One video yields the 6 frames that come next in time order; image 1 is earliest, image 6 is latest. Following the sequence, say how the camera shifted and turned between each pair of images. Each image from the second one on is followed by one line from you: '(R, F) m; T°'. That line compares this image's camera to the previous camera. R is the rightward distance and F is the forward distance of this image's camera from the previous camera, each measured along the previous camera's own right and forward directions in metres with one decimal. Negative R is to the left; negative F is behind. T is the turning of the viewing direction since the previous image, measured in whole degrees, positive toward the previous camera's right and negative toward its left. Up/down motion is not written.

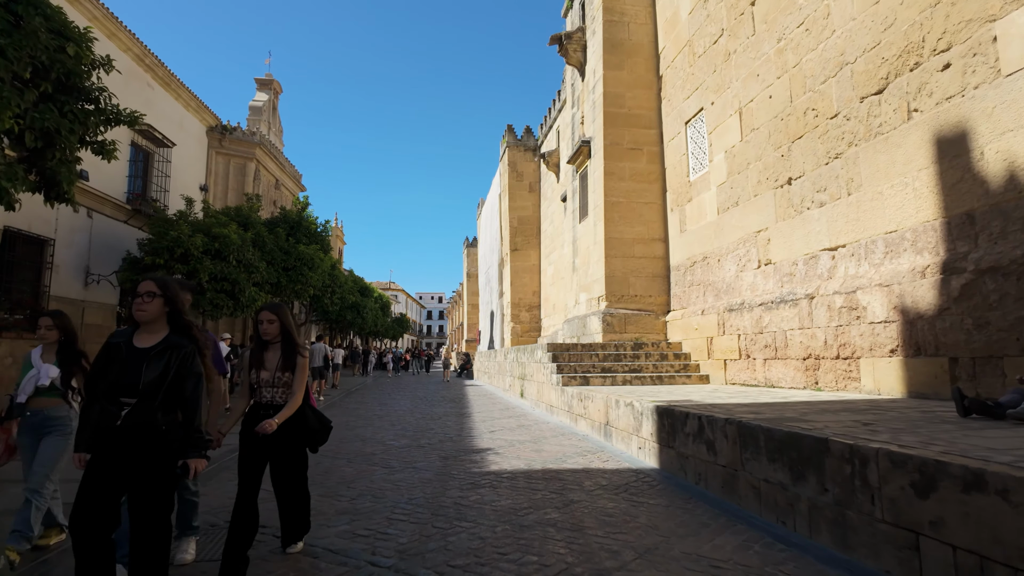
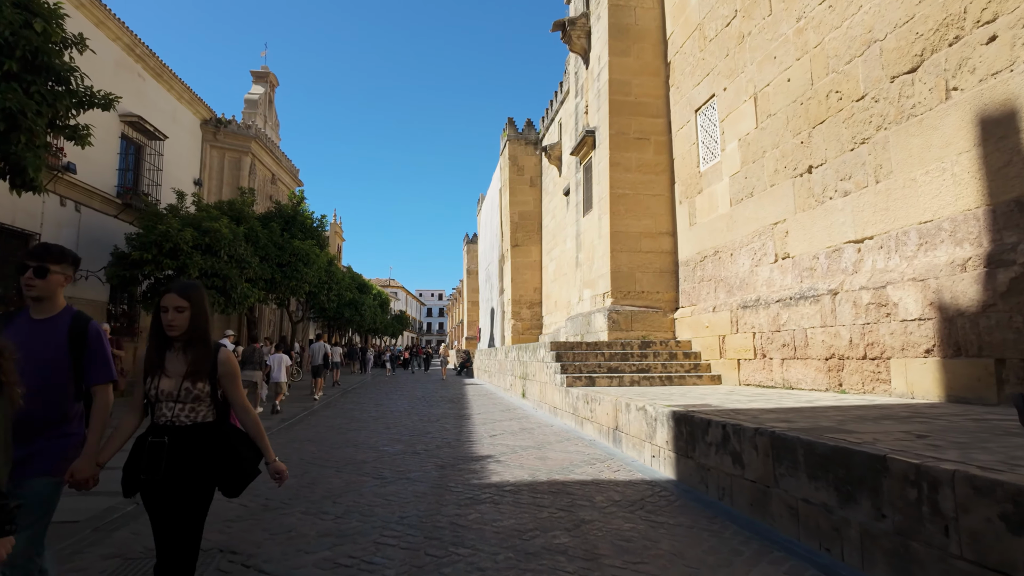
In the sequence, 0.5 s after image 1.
(0.0, +0.4) m; 0°
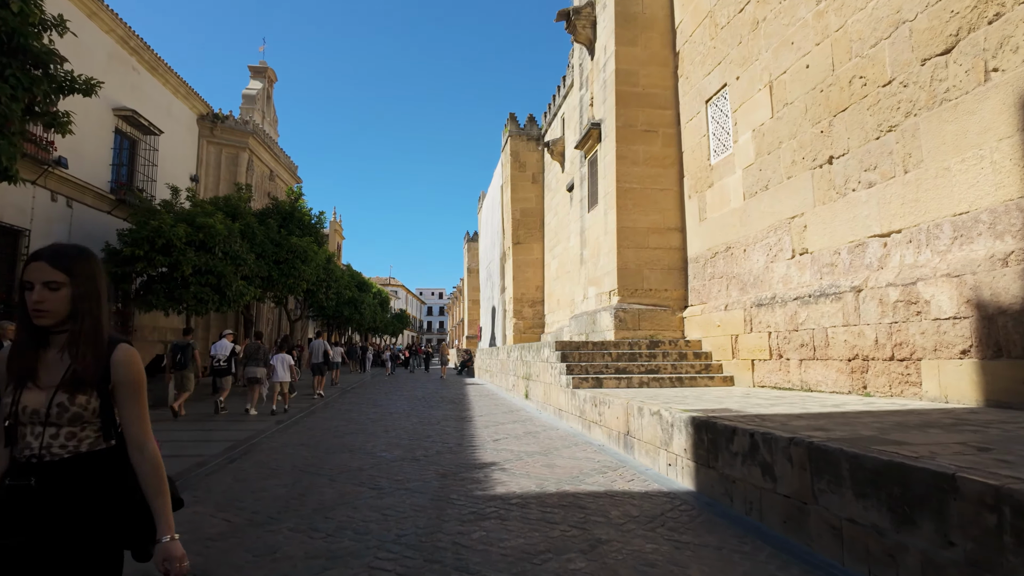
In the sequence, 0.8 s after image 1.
(0.0, +0.3) m; 0°
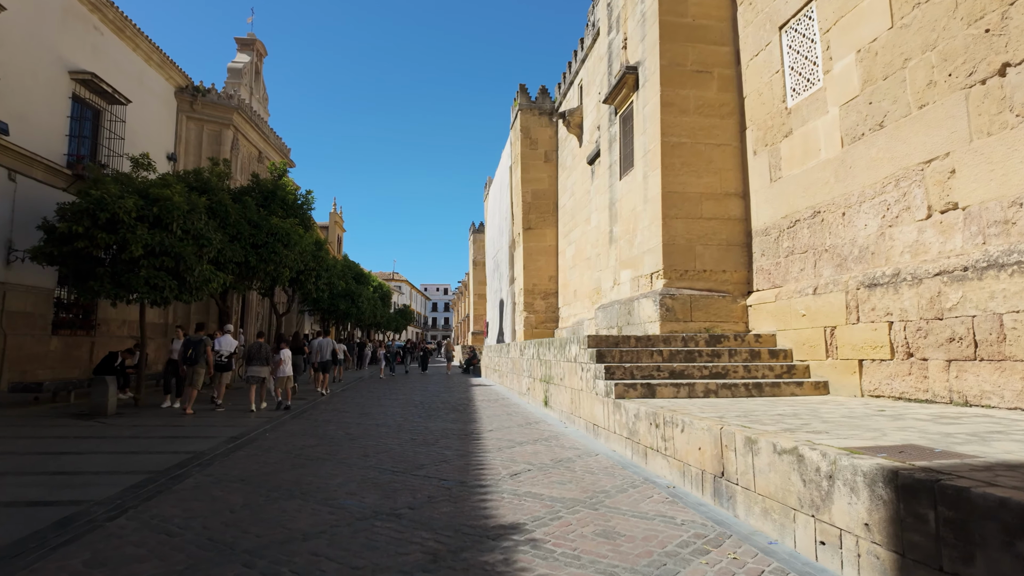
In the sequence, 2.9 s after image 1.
(-0.2, +2.0) m; -1°
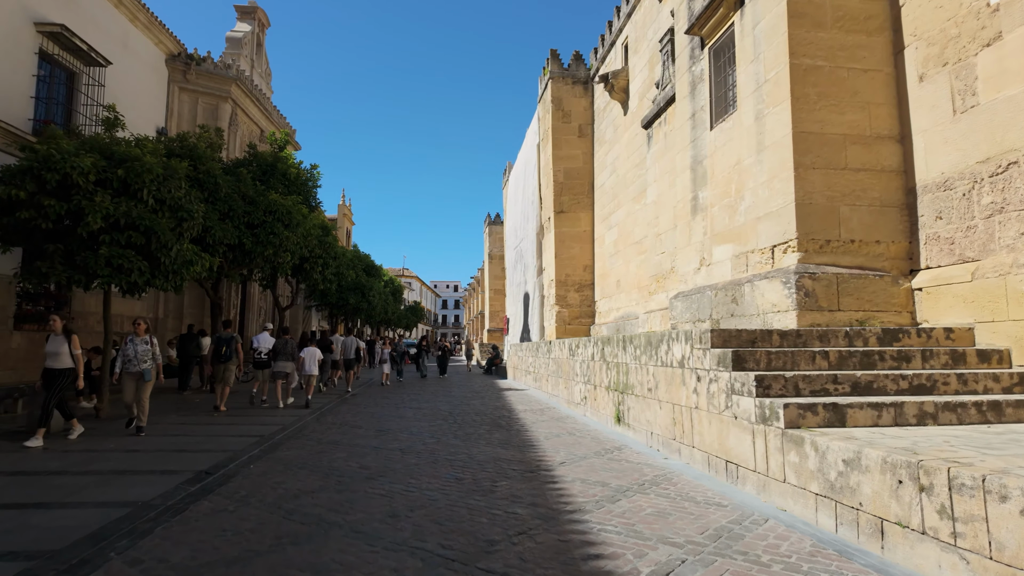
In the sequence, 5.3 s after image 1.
(-0.7, +2.1) m; -1°
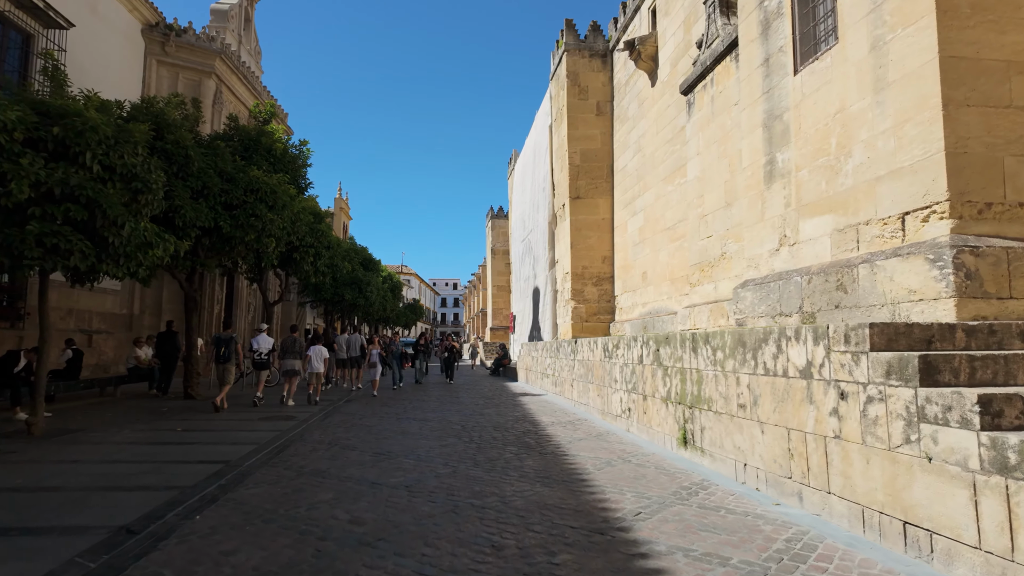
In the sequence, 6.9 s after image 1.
(-0.4, +1.5) m; 0°
